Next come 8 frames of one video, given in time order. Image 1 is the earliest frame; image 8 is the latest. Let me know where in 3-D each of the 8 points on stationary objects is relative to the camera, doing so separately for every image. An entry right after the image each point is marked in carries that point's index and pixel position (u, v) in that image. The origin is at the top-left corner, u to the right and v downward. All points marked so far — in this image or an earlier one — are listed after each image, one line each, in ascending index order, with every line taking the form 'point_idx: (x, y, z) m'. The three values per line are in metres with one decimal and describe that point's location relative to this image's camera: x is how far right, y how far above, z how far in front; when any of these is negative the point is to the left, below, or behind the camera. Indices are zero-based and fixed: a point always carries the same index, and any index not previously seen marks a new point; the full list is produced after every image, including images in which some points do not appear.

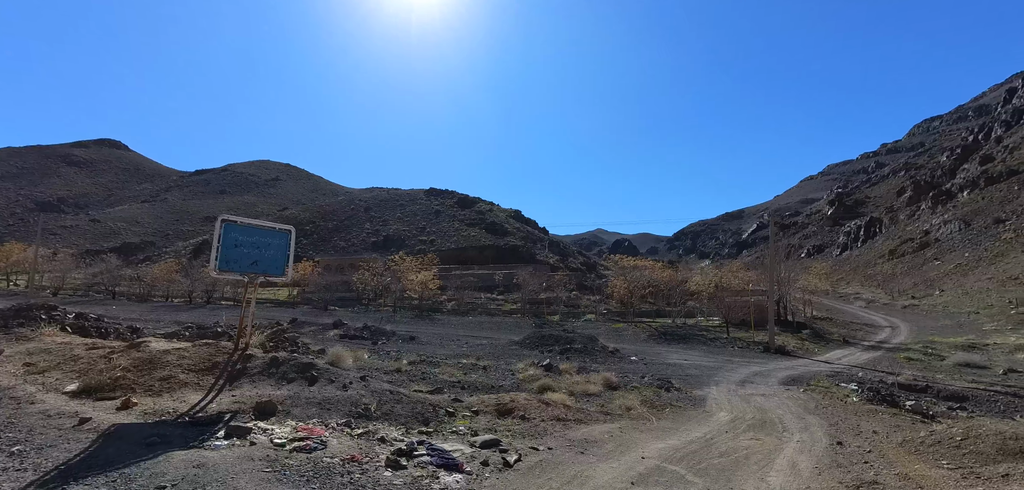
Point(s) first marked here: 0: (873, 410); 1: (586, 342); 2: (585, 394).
0: (+6.6, -3.0, +8.0) m
1: (+3.1, -4.0, +18.3) m
2: (+1.6, -3.2, +9.4) m
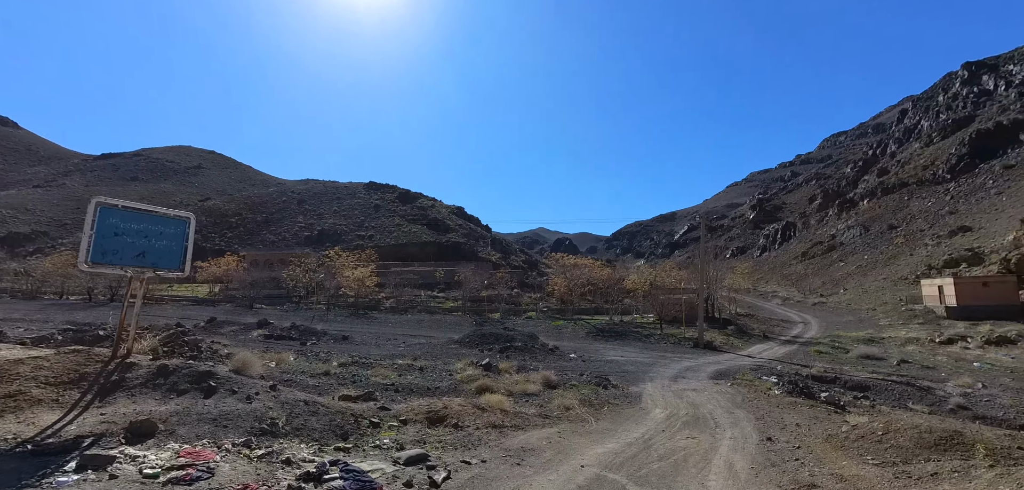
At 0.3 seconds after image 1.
0: (+5.5, -3.0, +8.4) m
1: (+0.6, -3.9, +18.2) m
2: (+0.2, -3.2, +9.2) m
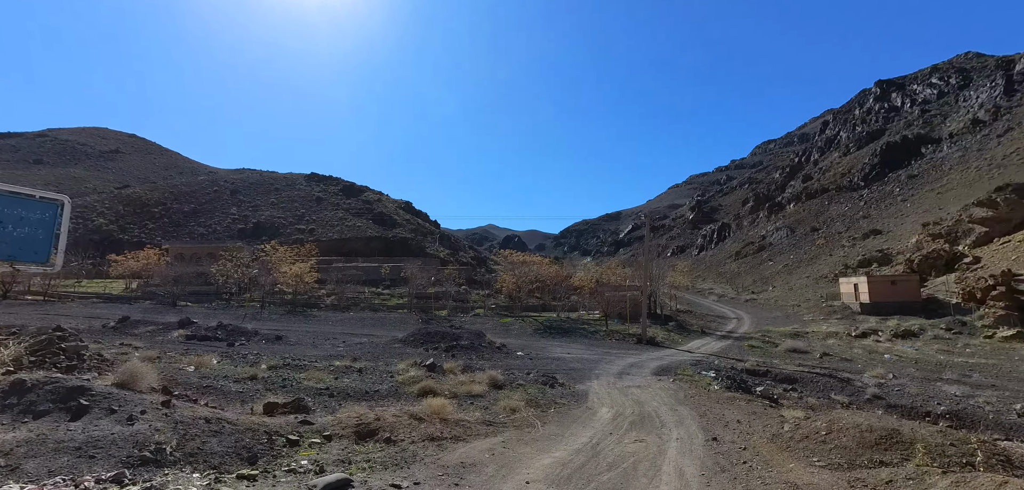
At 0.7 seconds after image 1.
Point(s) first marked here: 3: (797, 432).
0: (+4.4, -3.0, +8.7) m
1: (-1.6, -3.8, +17.8) m
2: (-0.9, -3.1, +8.9) m
3: (+2.8, -1.8, +4.2) m
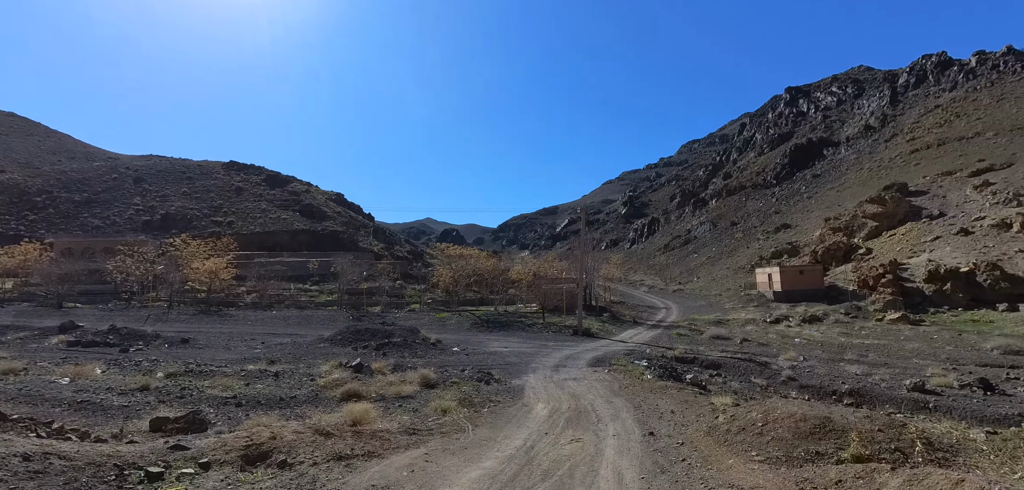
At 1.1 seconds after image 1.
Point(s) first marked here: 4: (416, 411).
0: (+3.1, -2.8, +8.8) m
1: (-4.1, -3.5, +17.0) m
2: (-2.2, -2.9, +8.2) m
3: (+2.1, -1.7, +4.1) m
4: (-1.6, -2.6, +6.9) m
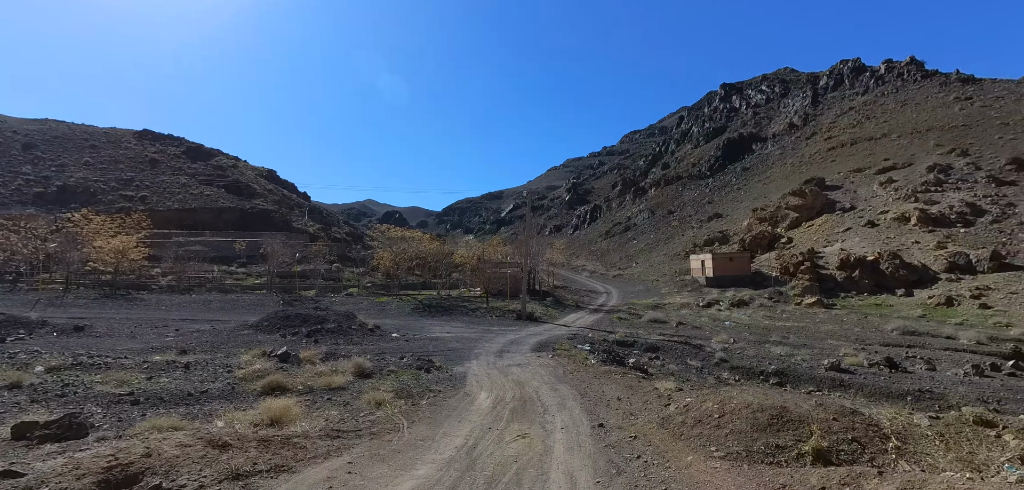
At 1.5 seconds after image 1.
0: (+1.9, -2.5, +8.7) m
1: (-6.2, -2.7, +16.0) m
2: (-3.2, -2.5, +7.5) m
3: (+1.6, -1.5, +3.9) m
4: (-2.4, -2.3, +6.3) m
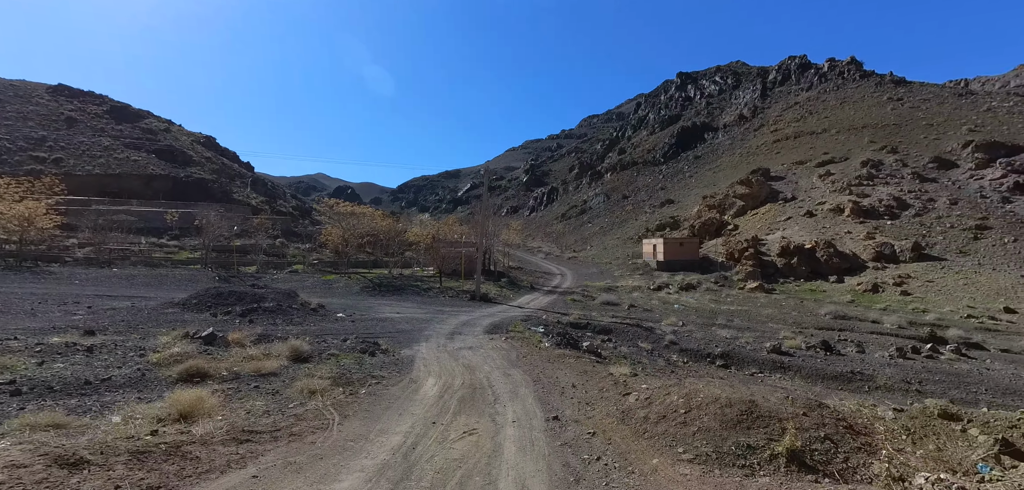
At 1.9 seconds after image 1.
0: (+1.0, -2.1, +8.5) m
1: (-7.9, -1.8, +14.9) m
2: (-4.0, -2.1, +6.8) m
3: (+1.2, -1.4, +3.7) m
4: (-3.1, -1.9, +5.6) m
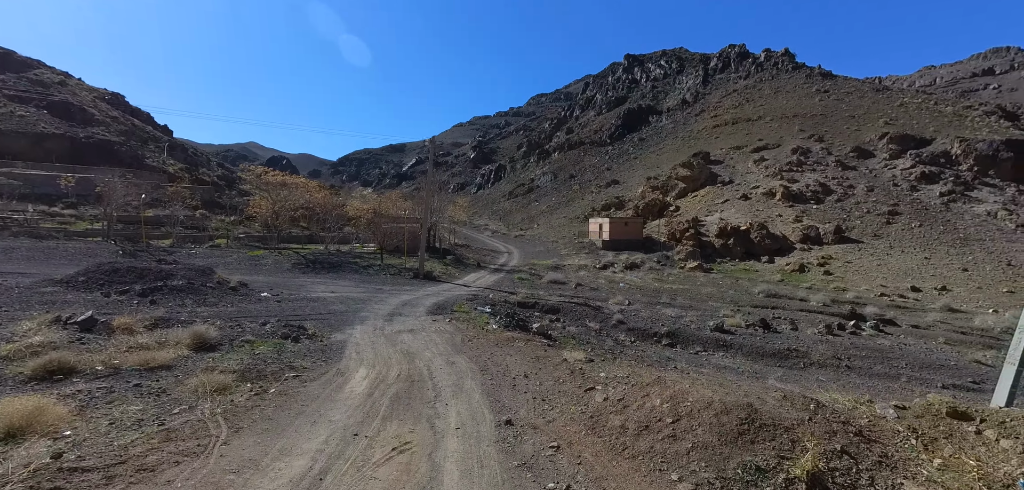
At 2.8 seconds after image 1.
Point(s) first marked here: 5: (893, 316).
0: (0.0, -1.7, +7.9) m
1: (-9.6, -0.9, +13.1) m
2: (-4.8, -1.6, +5.5) m
3: (+0.8, -1.1, +3.1) m
4: (-3.7, -1.6, +4.5) m
5: (+14.6, -2.7, +16.7) m
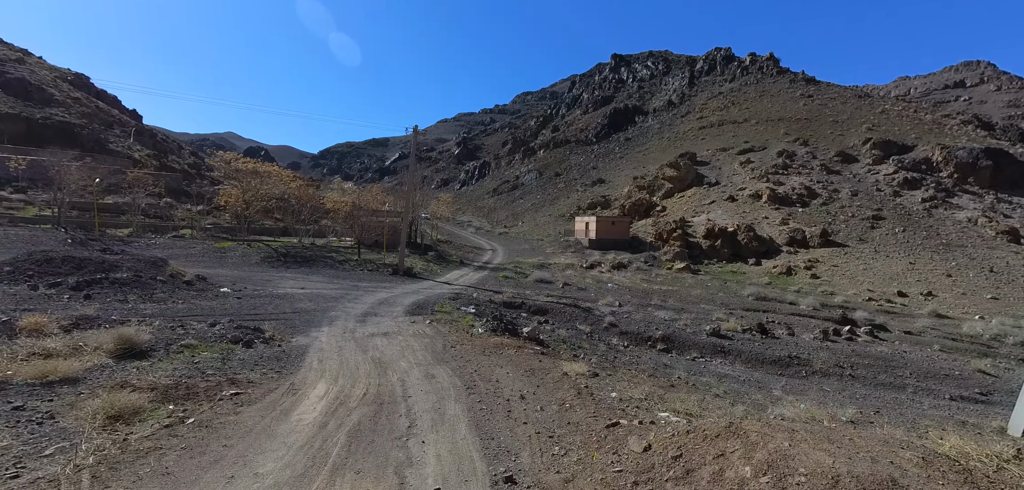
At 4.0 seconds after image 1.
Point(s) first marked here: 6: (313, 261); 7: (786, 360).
0: (-0.2, -1.6, +6.9) m
1: (-10.0, -0.6, +11.8) m
2: (-4.8, -1.4, +4.4) m
3: (+0.8, -1.1, +2.2) m
4: (-3.7, -1.4, +3.4) m
5: (+14.0, -2.9, +16.3) m
6: (-8.8, -0.7, +19.2) m
7: (+6.8, -2.9, +10.8) m
